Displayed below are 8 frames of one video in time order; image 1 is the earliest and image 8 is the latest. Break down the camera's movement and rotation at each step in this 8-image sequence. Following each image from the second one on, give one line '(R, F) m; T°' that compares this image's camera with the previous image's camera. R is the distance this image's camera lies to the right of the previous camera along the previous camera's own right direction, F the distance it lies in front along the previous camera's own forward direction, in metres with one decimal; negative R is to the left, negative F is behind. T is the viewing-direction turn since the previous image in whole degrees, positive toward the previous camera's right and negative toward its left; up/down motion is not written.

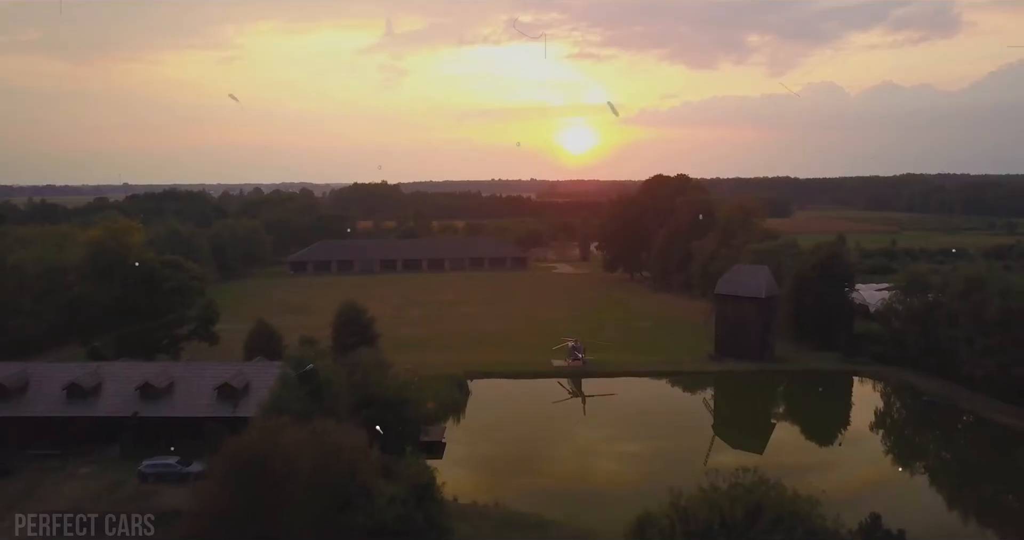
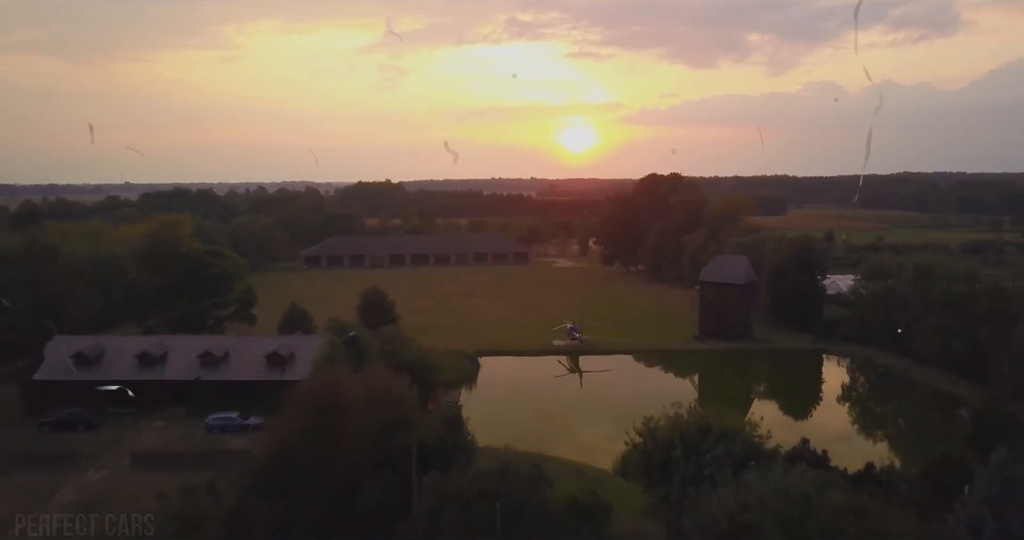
(-0.2, -3.3) m; 0°
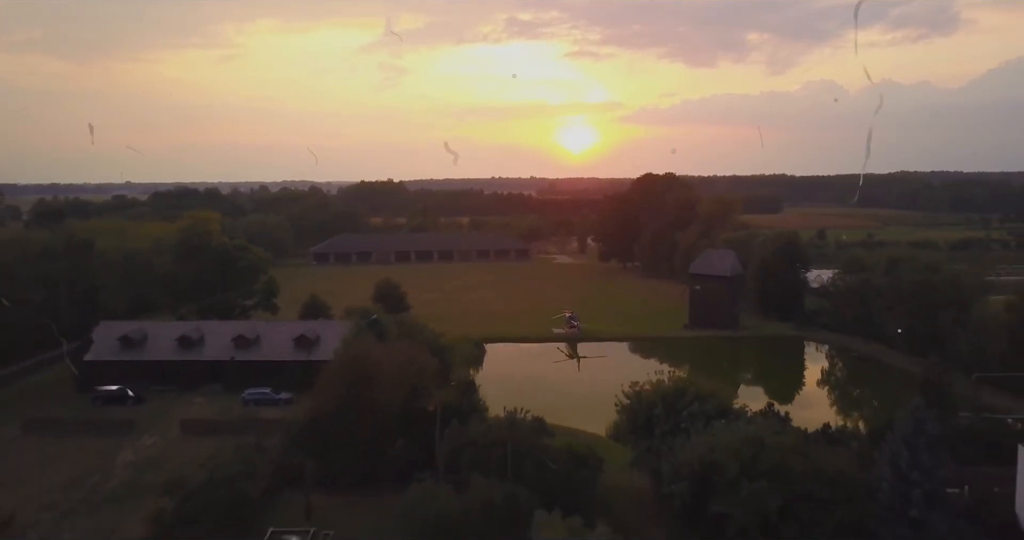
(-0.2, -2.4) m; 0°
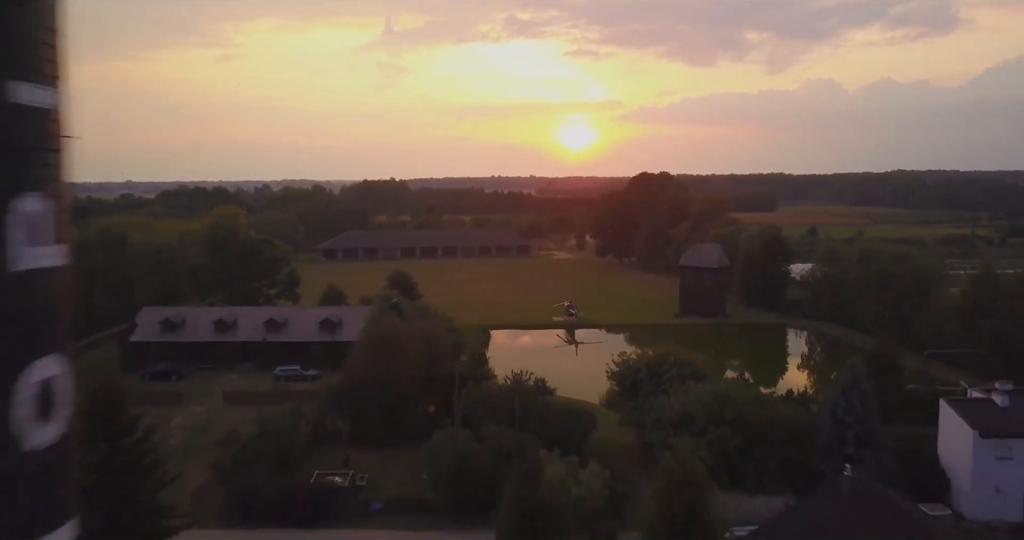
(-0.2, -2.7) m; 0°
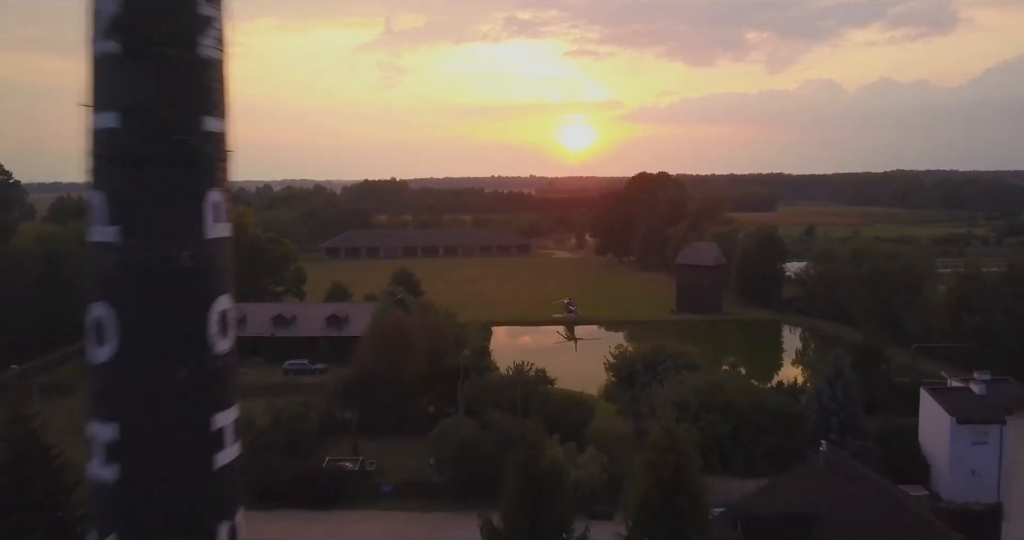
(0.0, -0.9) m; 0°
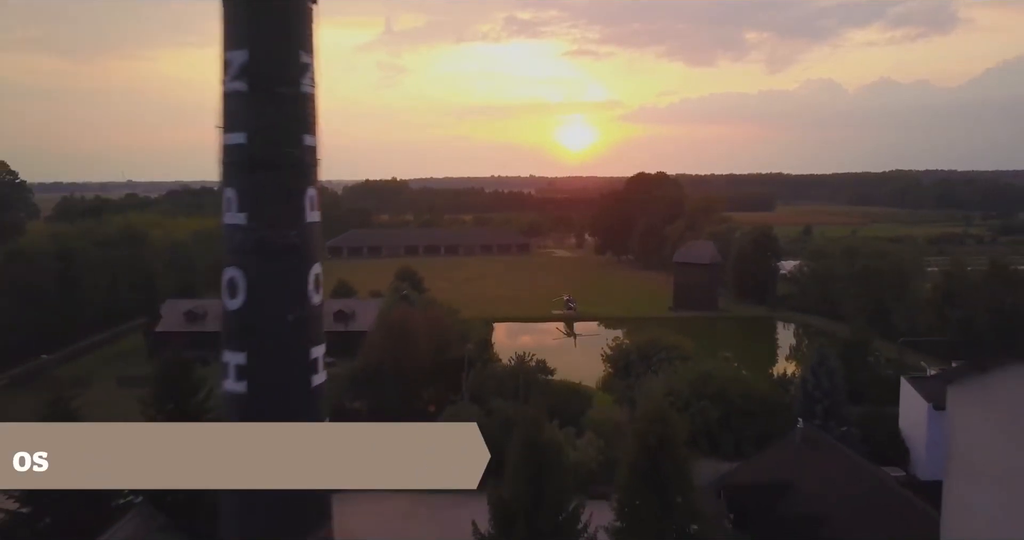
(-0.1, -1.0) m; 0°
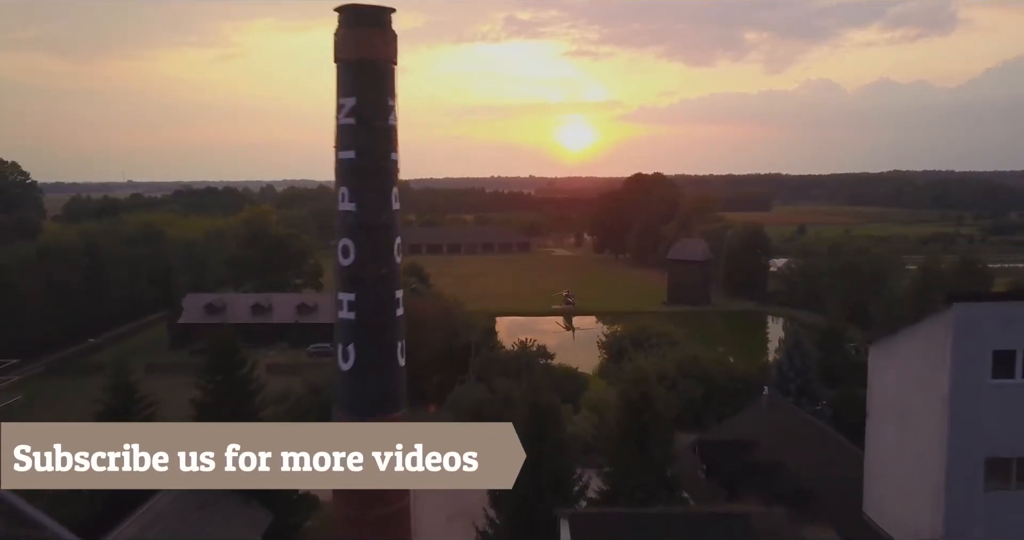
(-0.1, -1.8) m; 0°
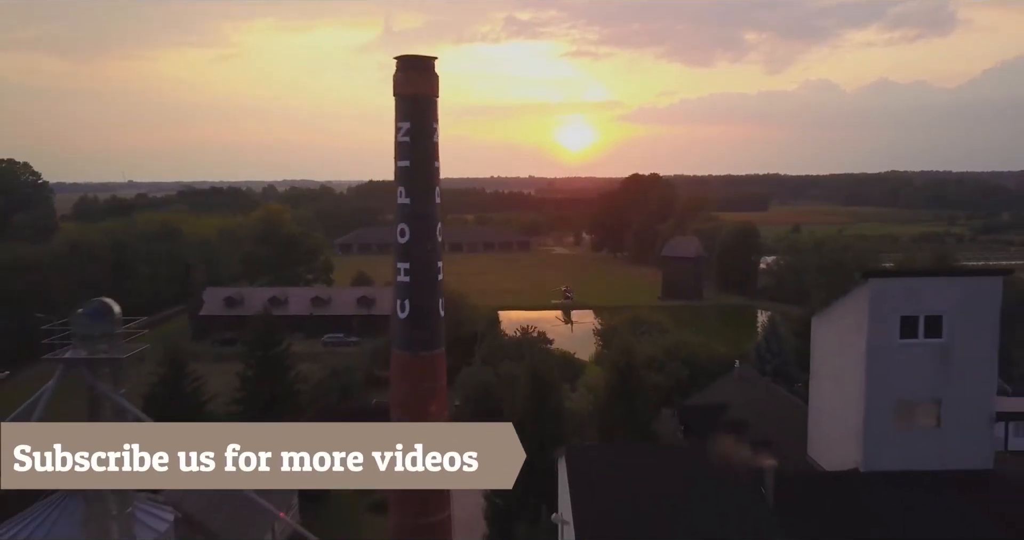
(-0.1, -2.0) m; 0°
